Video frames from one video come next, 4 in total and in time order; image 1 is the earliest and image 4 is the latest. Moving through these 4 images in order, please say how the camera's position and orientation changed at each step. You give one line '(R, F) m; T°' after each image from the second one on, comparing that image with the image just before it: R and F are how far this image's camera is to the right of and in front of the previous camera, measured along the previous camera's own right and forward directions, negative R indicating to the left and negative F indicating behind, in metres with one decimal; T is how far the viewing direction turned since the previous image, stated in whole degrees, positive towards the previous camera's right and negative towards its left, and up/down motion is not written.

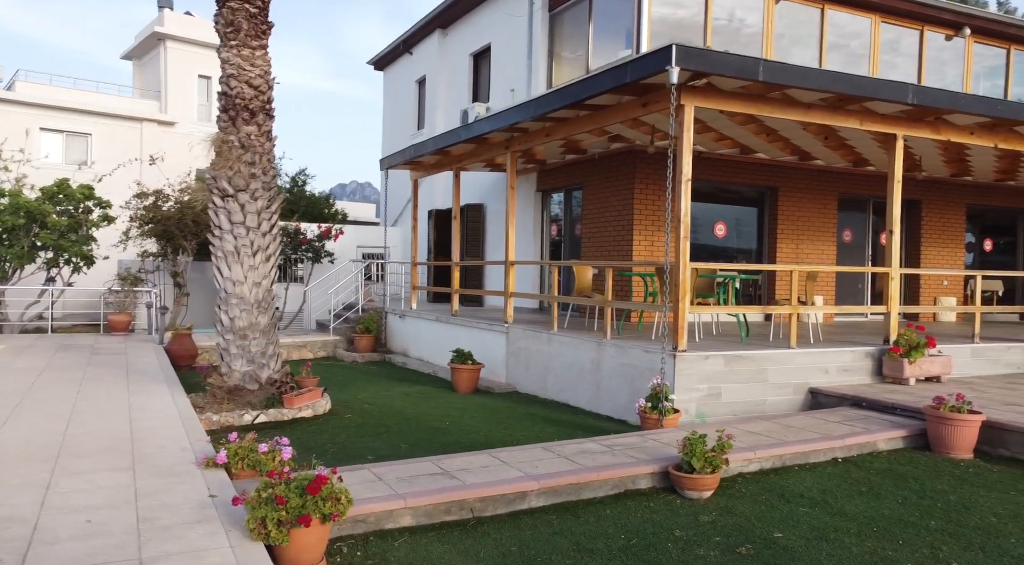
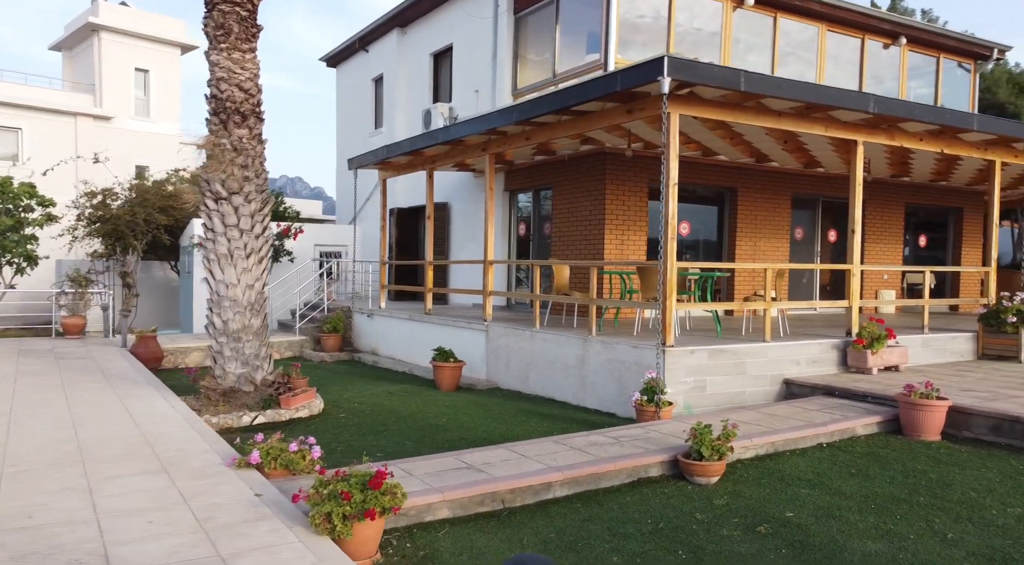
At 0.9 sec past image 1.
(-0.6, -0.3) m; +5°
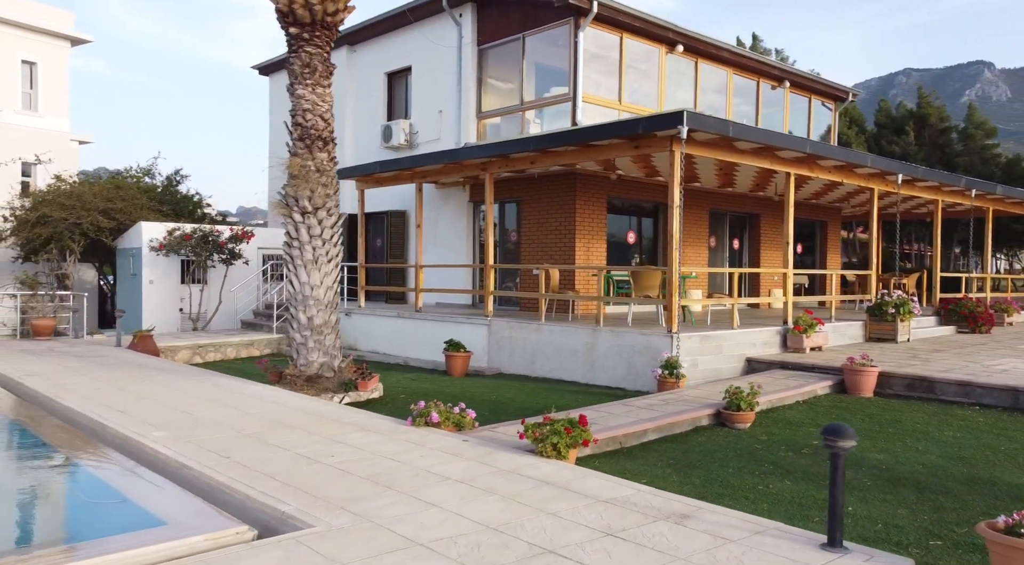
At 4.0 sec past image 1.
(-2.5, -1.7) m; +11°
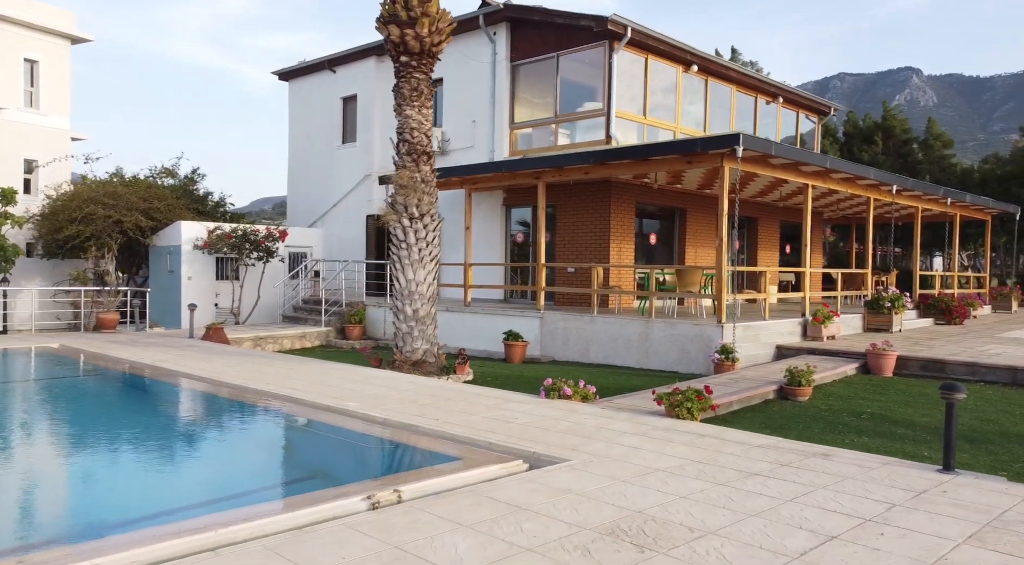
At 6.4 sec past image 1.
(-1.9, -1.4) m; +4°
